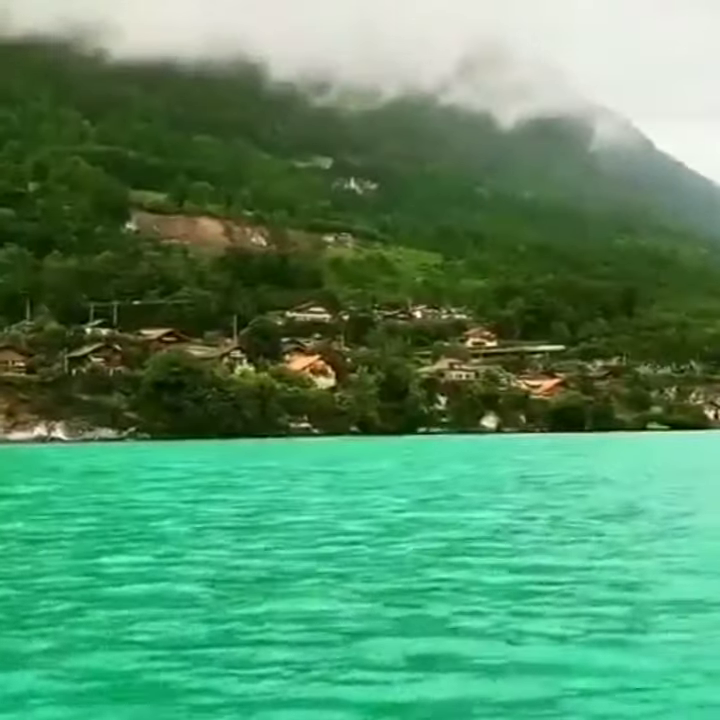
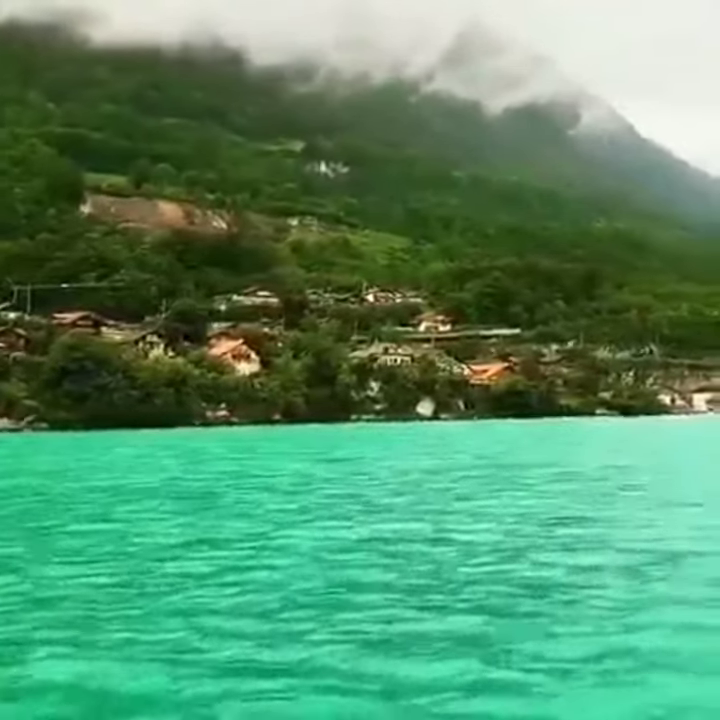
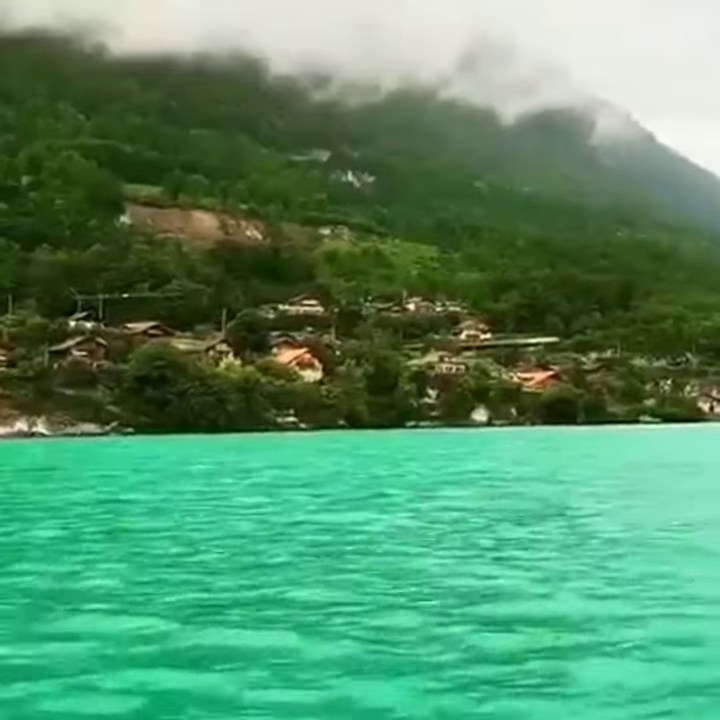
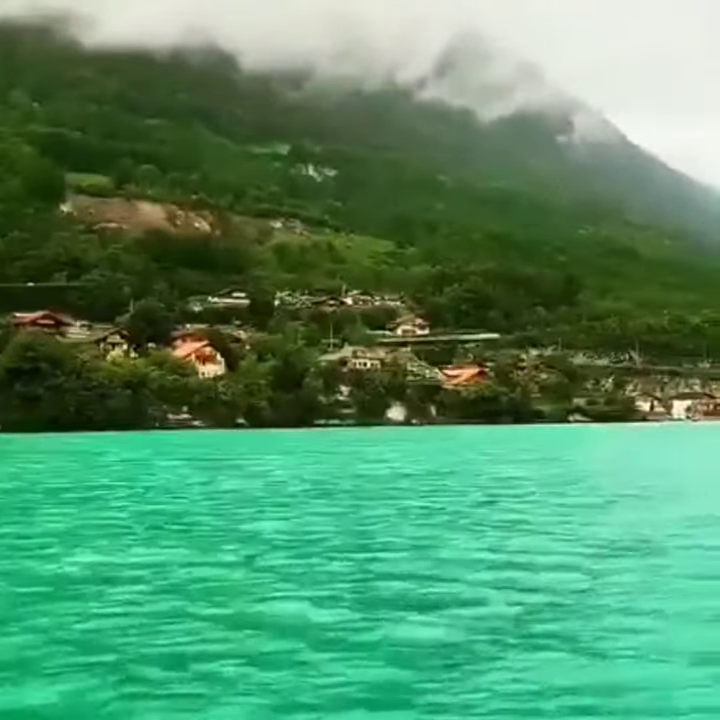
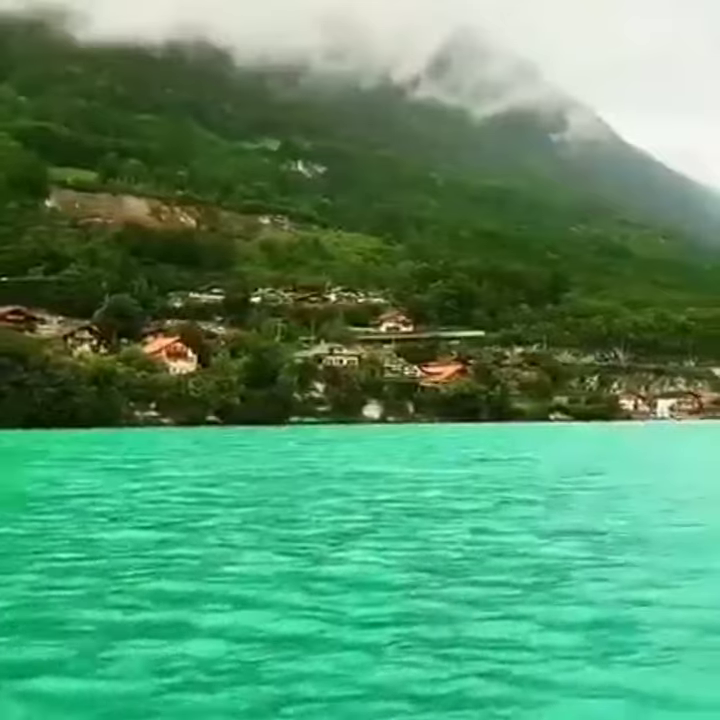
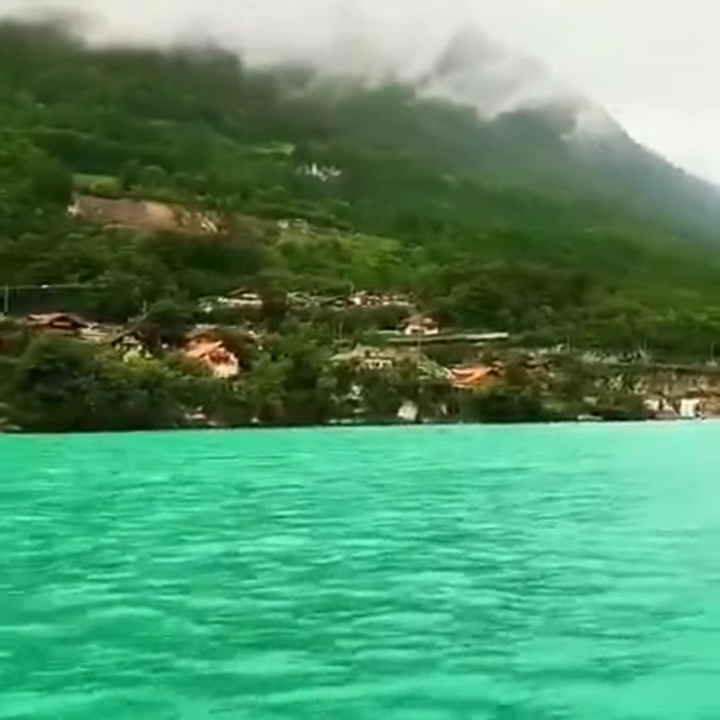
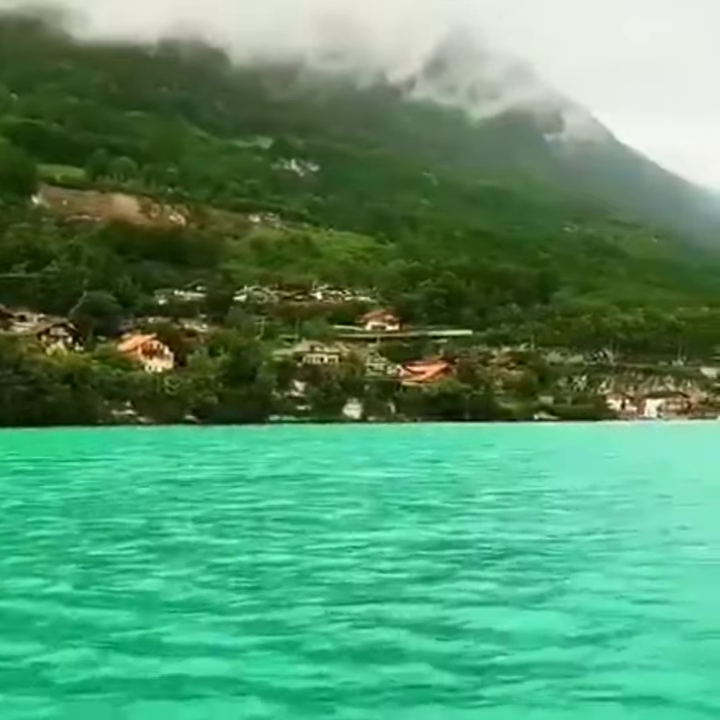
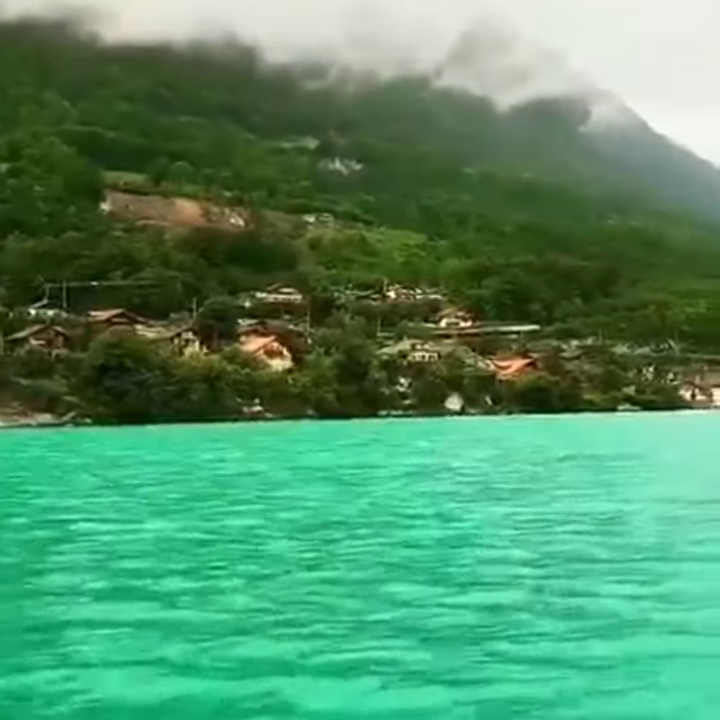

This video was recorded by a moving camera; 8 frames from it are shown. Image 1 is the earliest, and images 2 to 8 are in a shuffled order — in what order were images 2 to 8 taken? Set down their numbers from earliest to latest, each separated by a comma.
3, 8, 2, 6, 4, 5, 7
